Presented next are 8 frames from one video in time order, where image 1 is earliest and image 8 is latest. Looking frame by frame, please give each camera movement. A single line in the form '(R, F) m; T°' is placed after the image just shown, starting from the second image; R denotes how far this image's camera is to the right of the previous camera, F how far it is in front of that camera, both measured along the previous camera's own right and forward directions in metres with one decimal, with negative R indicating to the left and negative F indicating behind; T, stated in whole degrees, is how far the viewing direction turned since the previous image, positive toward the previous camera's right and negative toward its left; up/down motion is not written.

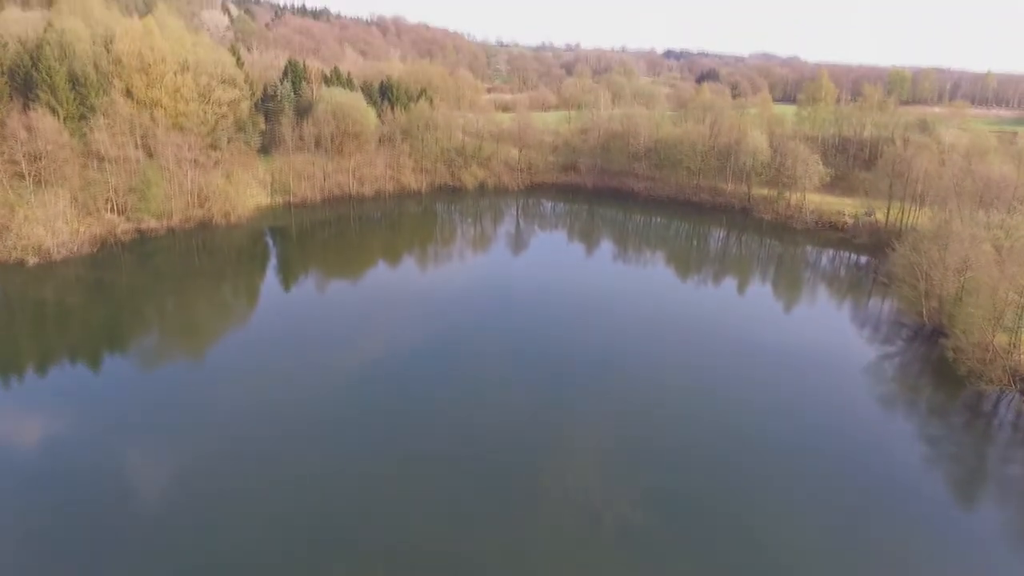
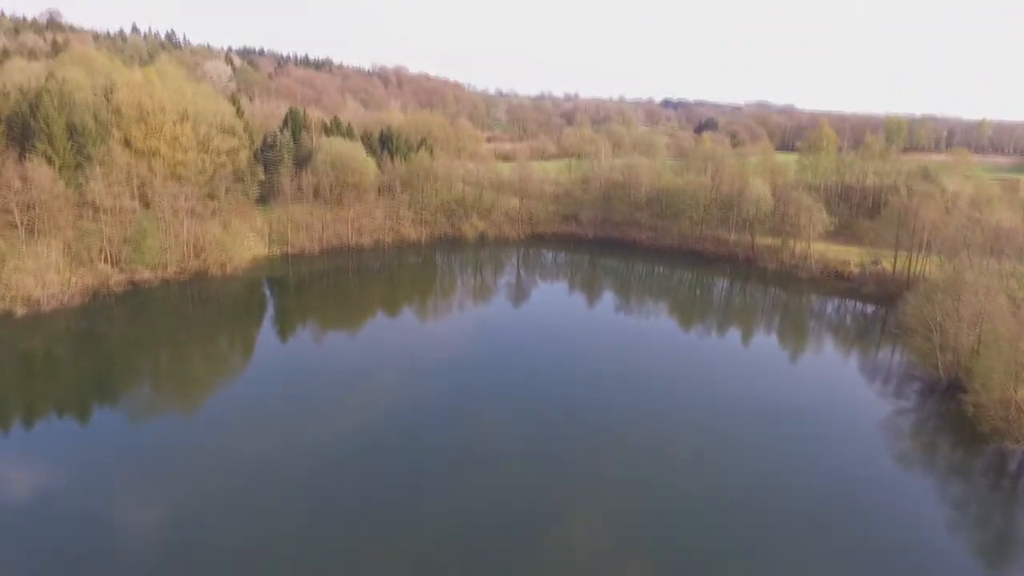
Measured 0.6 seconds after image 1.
(0.0, +0.9) m; 0°
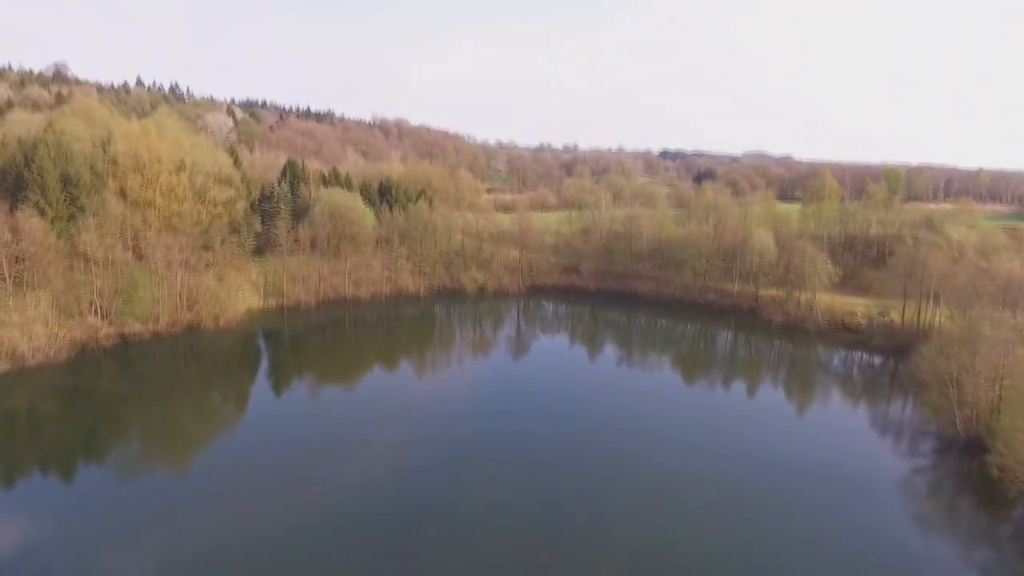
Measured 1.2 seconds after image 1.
(+0.1, +0.9) m; 0°
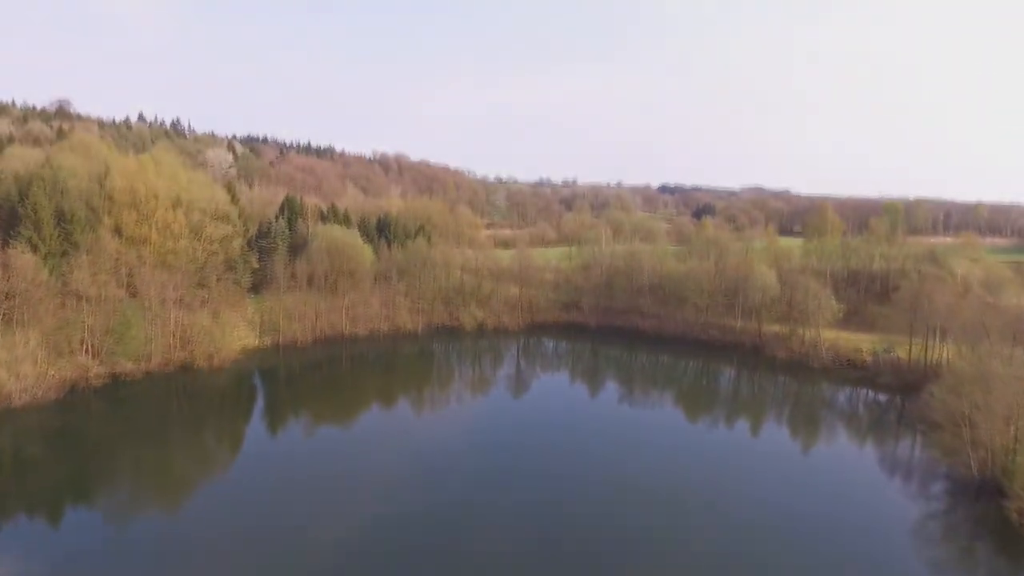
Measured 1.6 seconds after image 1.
(+0.1, +0.5) m; 0°
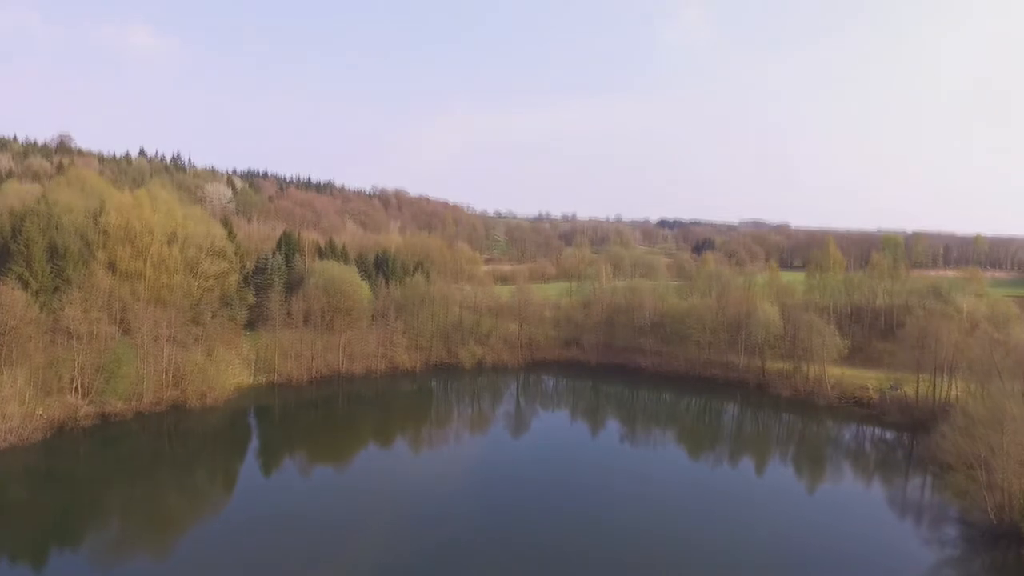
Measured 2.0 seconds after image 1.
(0.0, +0.5) m; 0°
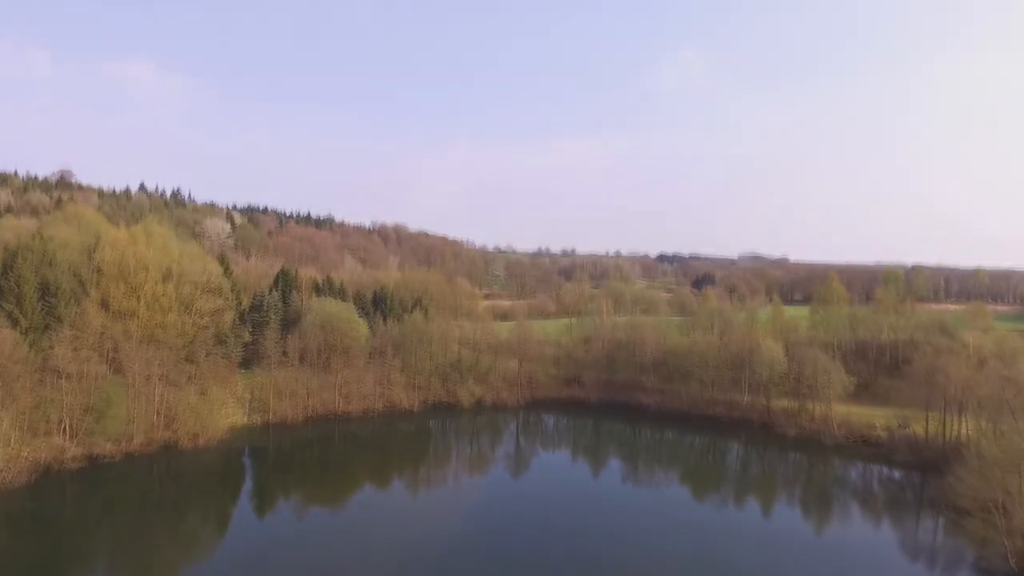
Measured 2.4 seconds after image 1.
(0.0, +0.4) m; 0°
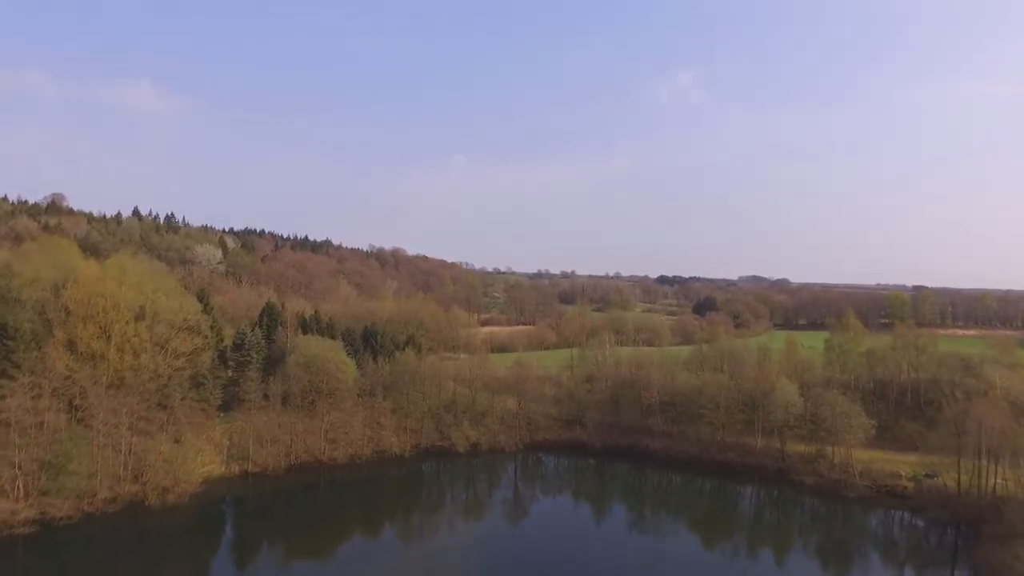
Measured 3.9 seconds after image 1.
(+0.1, +2.1) m; 0°
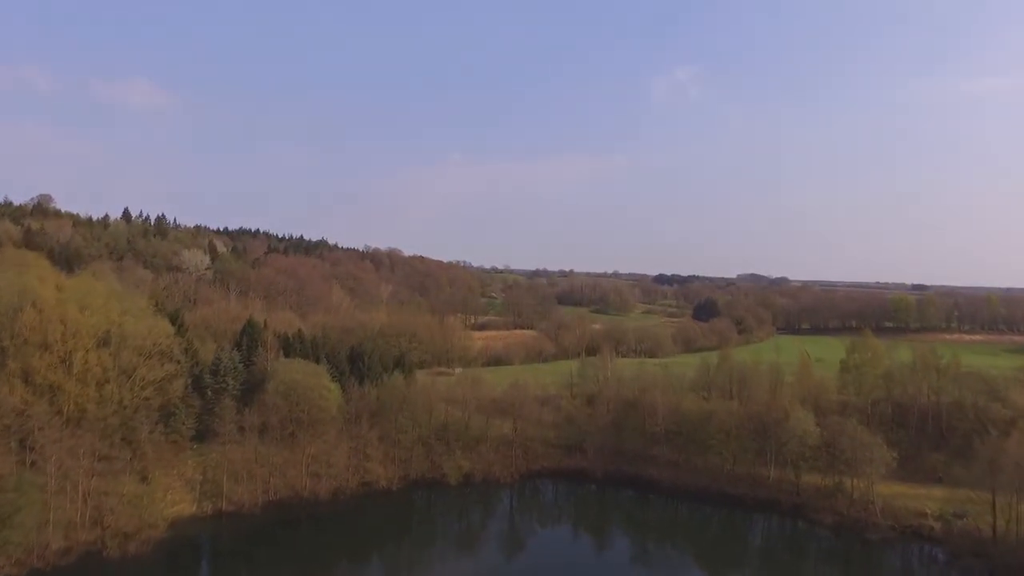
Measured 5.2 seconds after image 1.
(+0.2, +2.4) m; 0°
